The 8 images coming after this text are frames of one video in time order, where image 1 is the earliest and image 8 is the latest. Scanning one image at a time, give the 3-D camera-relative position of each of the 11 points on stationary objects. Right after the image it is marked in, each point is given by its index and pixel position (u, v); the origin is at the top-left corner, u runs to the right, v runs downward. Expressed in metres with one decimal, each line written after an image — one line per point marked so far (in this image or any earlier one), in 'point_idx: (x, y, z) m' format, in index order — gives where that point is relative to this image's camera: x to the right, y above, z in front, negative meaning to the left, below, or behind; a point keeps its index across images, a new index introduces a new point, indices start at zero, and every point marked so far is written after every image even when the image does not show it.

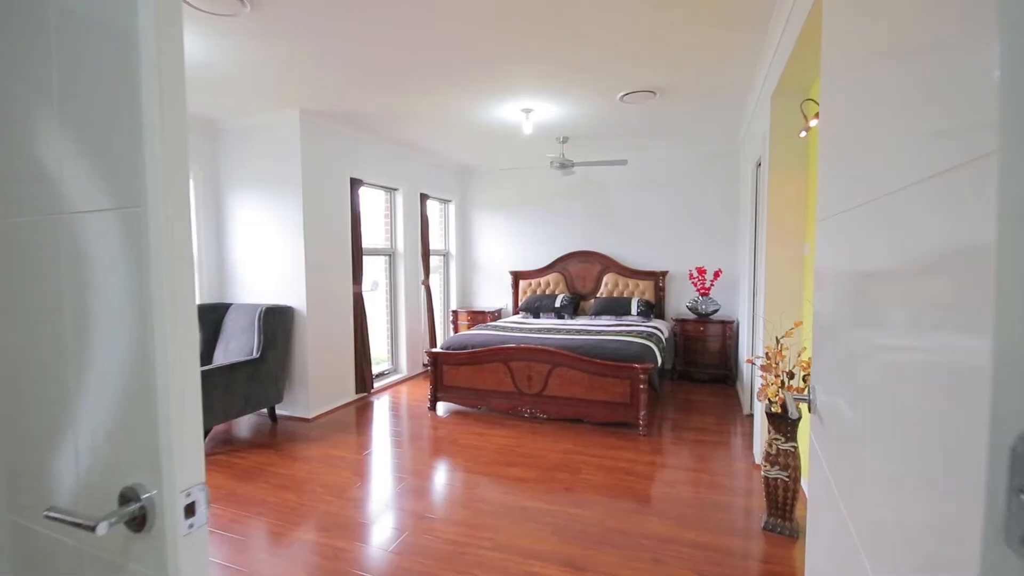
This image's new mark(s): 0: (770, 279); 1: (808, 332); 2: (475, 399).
0: (+1.6, +0.1, +2.9) m
1: (+1.5, -0.2, +2.3) m
2: (-0.3, -0.9, +4.1) m
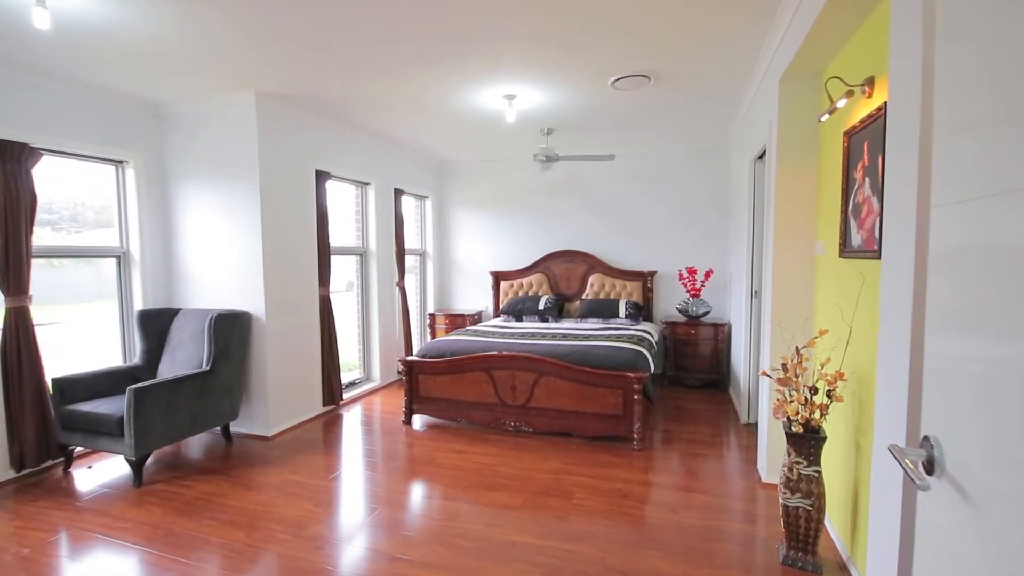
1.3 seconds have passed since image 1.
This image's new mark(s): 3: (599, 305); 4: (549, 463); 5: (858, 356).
0: (+1.5, 0.0, +2.7) m
1: (+1.5, -0.2, +2.1) m
2: (-0.4, -1.0, +3.7) m
3: (+0.9, -0.2, +5.0) m
4: (+0.2, -1.1, +3.1) m
5: (+1.4, -0.3, +1.8) m
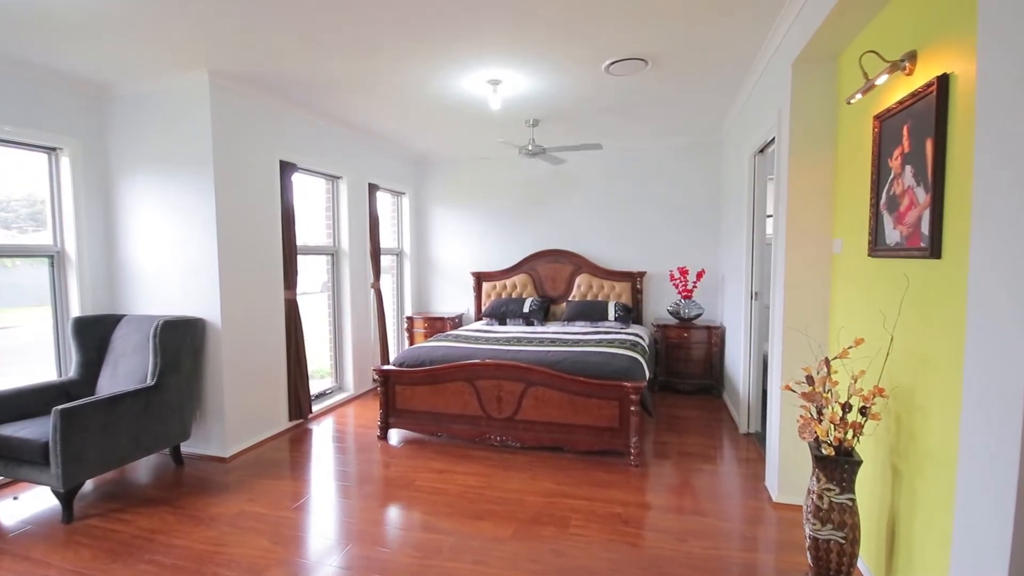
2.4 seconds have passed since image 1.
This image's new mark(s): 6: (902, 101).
0: (+1.4, 0.0, +2.4) m
1: (+1.4, -0.2, +1.9) m
2: (-0.5, -1.0, +3.4) m
3: (+0.7, -0.2, +4.7) m
4: (+0.2, -1.2, +2.8) m
5: (+1.4, -0.3, +1.6) m
6: (+1.4, +0.7, +1.7) m
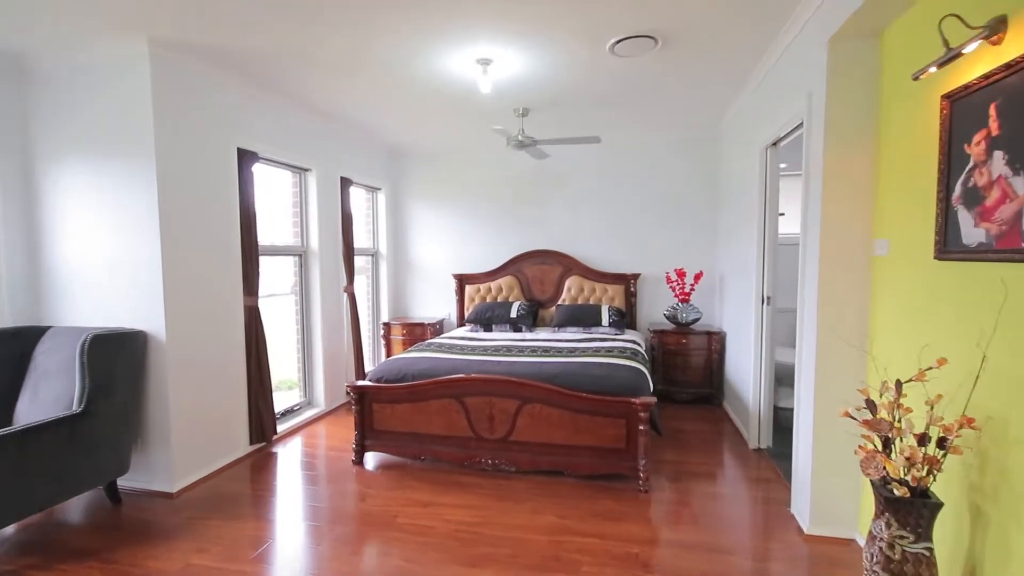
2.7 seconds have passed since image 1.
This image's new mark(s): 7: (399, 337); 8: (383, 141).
0: (+1.4, 0.0, +2.2) m
1: (+1.5, -0.3, +1.6) m
2: (-0.6, -1.0, +3.0) m
3: (+0.6, -0.2, +4.4) m
4: (+0.2, -1.2, +2.4) m
5: (+1.4, -0.3, +1.3) m
6: (+1.4, +0.6, +1.4) m
7: (-1.2, -0.5, +4.9) m
8: (-1.3, +1.5, +4.7) m
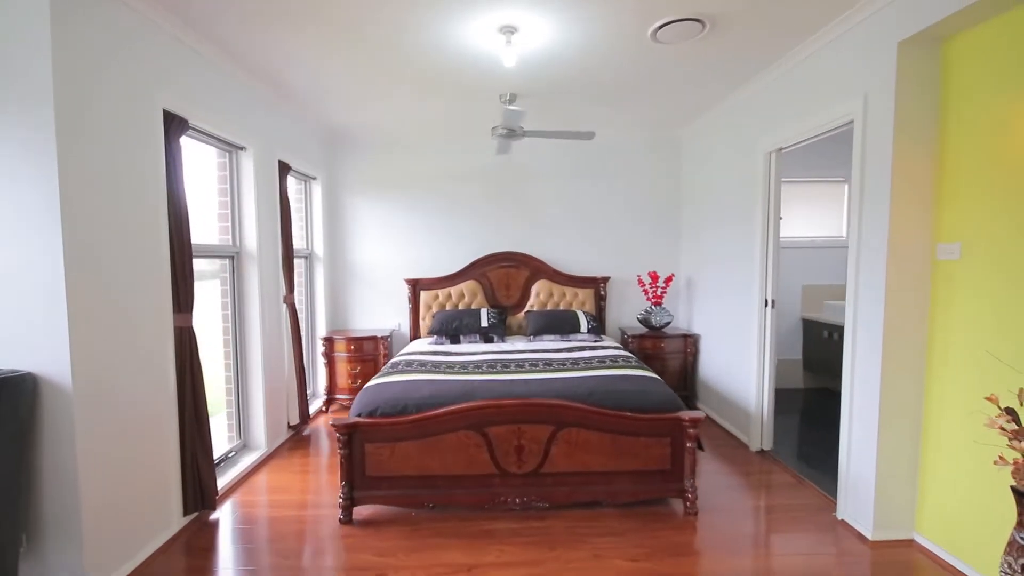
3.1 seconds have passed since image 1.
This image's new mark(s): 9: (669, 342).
0: (+1.7, 0.0, +2.1) m
1: (+1.9, -0.3, +1.6) m
2: (-0.4, -1.1, +2.5) m
3: (+0.4, -0.3, +4.1) m
4: (+0.4, -1.2, +2.1) m
5: (+1.9, -0.3, +1.3) m
6: (+1.9, +0.6, +1.4) m
7: (-1.5, -0.6, +4.1) m
8: (-1.6, +1.4, +4.0) m
9: (+1.4, -0.5, +4.2) m
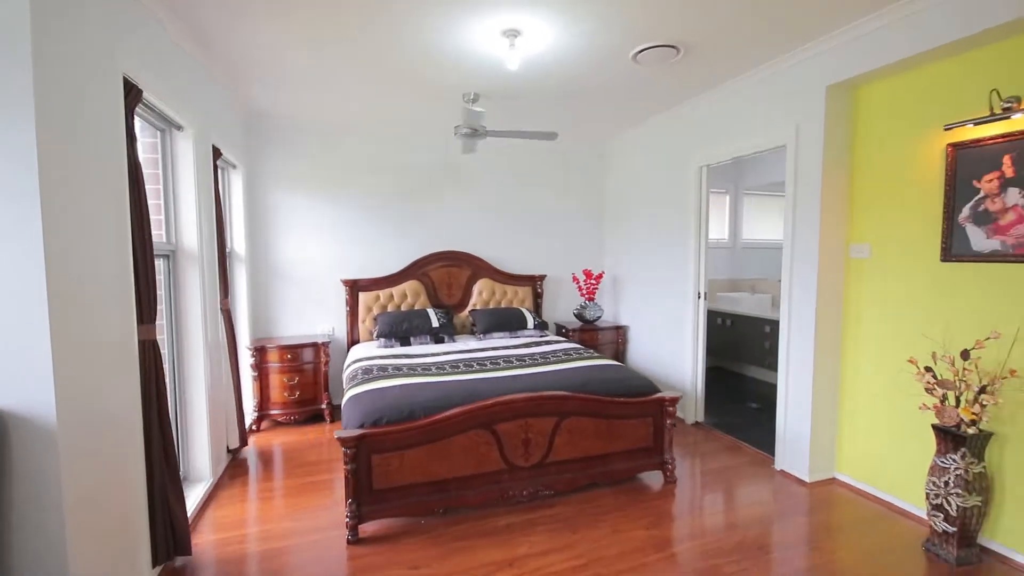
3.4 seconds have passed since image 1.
0: (+1.8, 0.0, +2.7) m
1: (+2.1, -0.2, +2.3) m
2: (-0.4, -1.1, +2.4) m
3: (-0.1, -0.2, +4.2) m
4: (+0.6, -1.2, +2.3) m
5: (+2.2, -0.3, +2.0) m
6: (+2.1, +0.7, +2.1) m
7: (-1.8, -0.6, +3.7) m
8: (-1.9, +1.4, +3.5) m
9: (+0.9, -0.4, +4.5) m
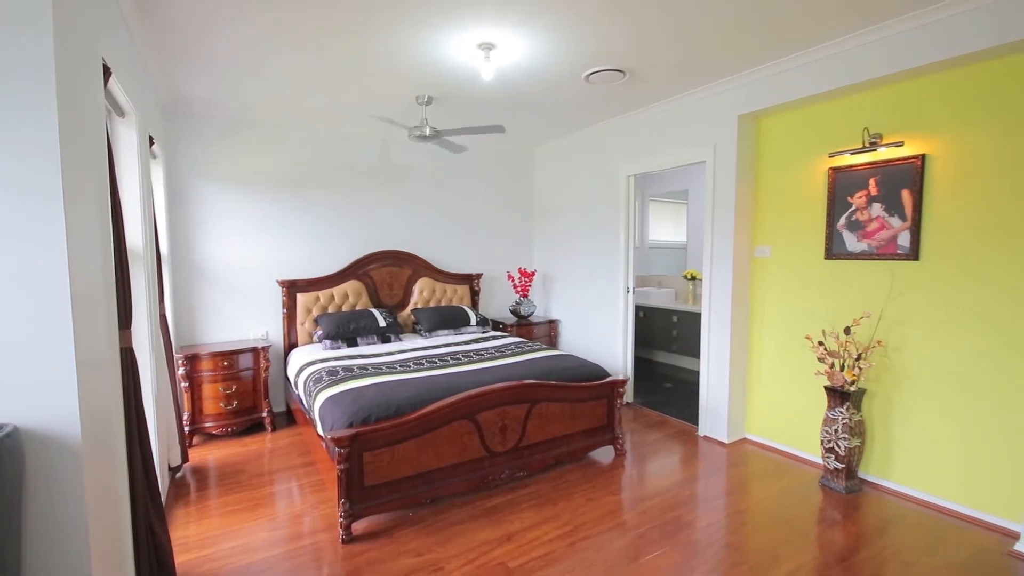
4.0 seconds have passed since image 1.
0: (+1.5, +0.1, +3.3) m
1: (+2.0, -0.2, +2.9) m
2: (-0.5, -1.1, +2.5) m
3: (-0.6, -0.2, +4.3) m
4: (+0.5, -1.2, +2.6) m
5: (+2.1, -0.2, +2.7) m
6: (+2.0, +0.7, +2.8) m
7: (-2.2, -0.6, +3.4) m
8: (-2.3, +1.3, +3.2) m
9: (+0.3, -0.4, +4.9) m
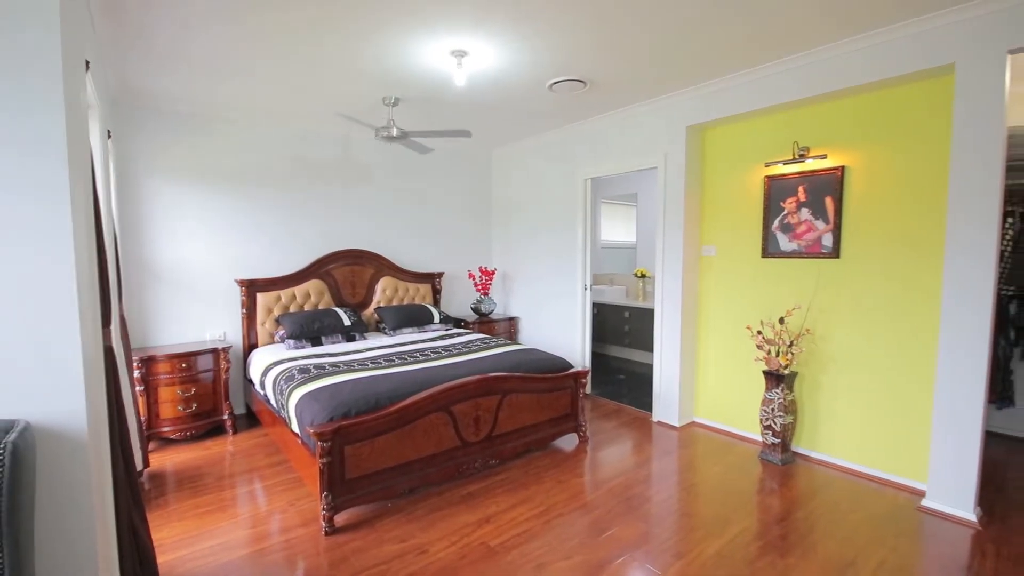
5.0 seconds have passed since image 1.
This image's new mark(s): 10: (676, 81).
0: (+1.3, +0.1, +3.6) m
1: (+1.8, -0.2, +3.3) m
2: (-0.6, -1.0, +2.6) m
3: (-0.9, -0.2, +4.4) m
4: (+0.3, -1.2, +2.8) m
5: (+2.0, -0.2, +3.0) m
6: (+1.9, +0.8, +3.1) m
7: (-2.4, -0.6, +3.3) m
8: (-2.5, +1.4, +3.1) m
9: (-0.1, -0.4, +5.0) m
10: (+1.1, +1.4, +3.2) m
